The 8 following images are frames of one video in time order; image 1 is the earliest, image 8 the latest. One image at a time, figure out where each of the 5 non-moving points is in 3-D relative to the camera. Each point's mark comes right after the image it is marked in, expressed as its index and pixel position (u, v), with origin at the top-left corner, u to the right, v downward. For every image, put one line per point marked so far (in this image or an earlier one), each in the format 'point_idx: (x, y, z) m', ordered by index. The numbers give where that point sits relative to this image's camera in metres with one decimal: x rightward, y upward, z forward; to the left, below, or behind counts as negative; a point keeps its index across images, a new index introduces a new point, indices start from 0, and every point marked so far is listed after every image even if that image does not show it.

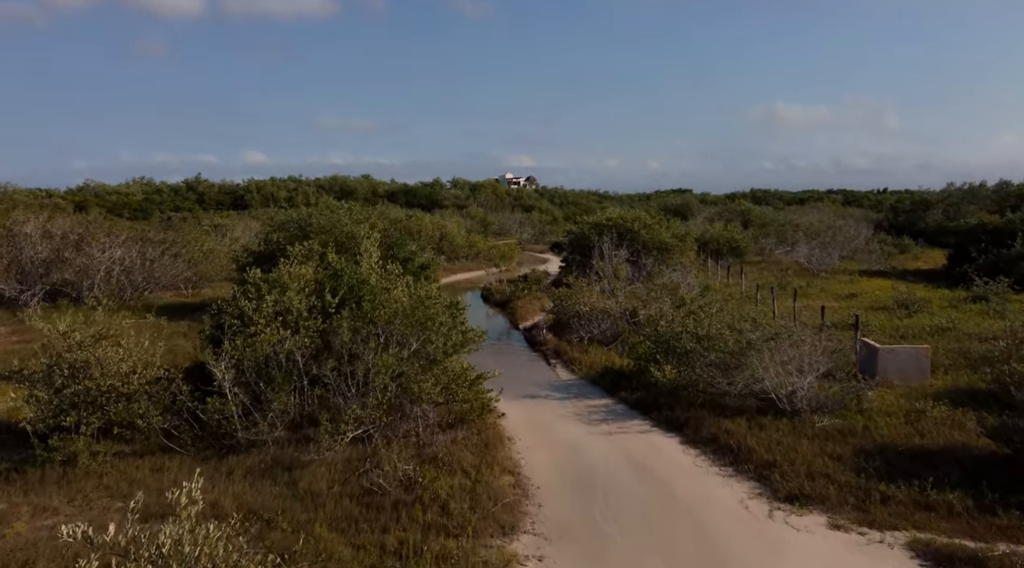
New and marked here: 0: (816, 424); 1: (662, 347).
0: (+4.9, -2.3, +14.1) m
1: (+2.9, -1.2, +17.3) m
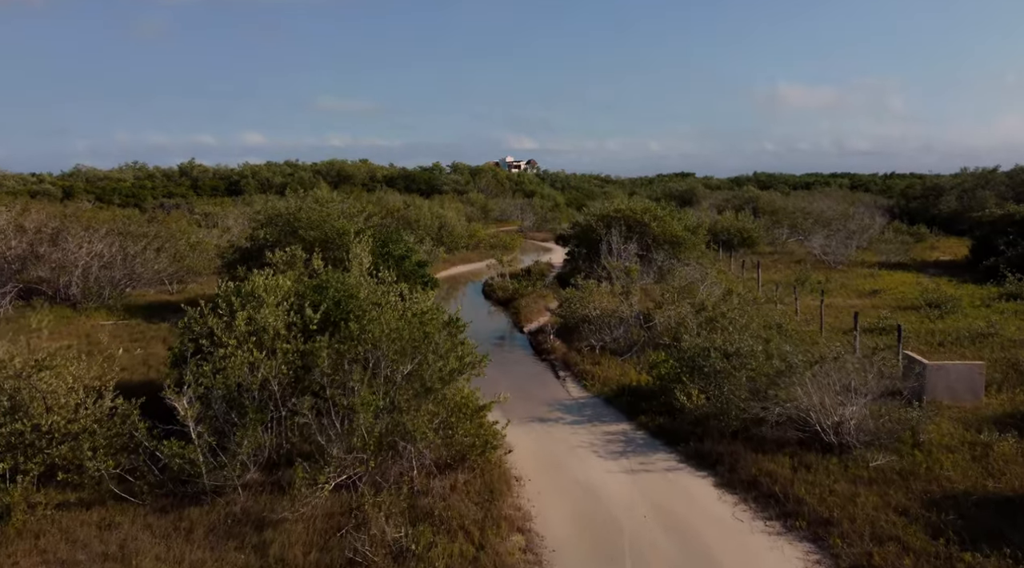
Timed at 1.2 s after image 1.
0: (+5.0, -2.5, +12.3) m
1: (+3.1, -1.4, +15.4) m
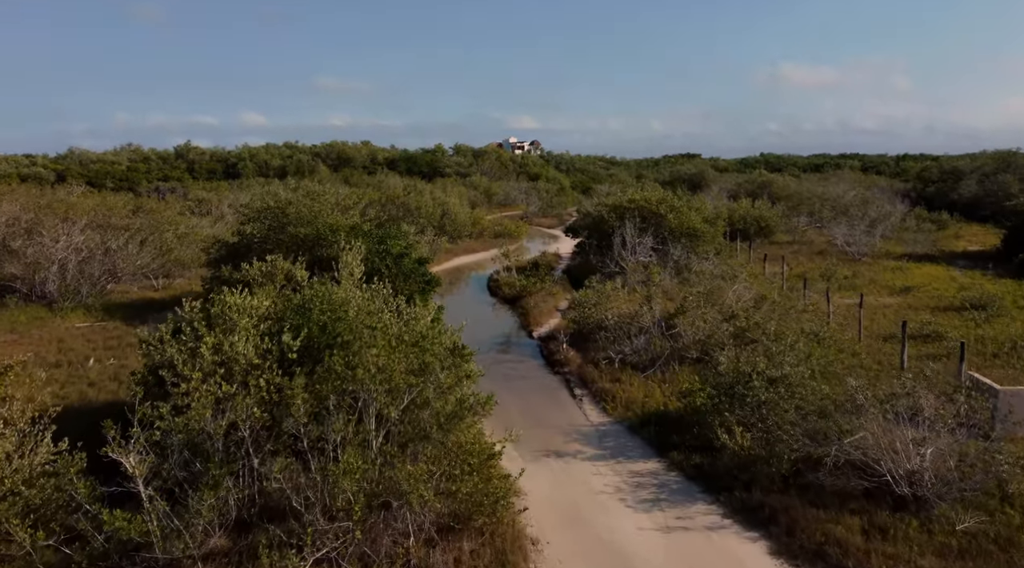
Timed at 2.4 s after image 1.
0: (+5.2, -2.8, +10.2) m
1: (+3.2, -1.7, +13.4) m
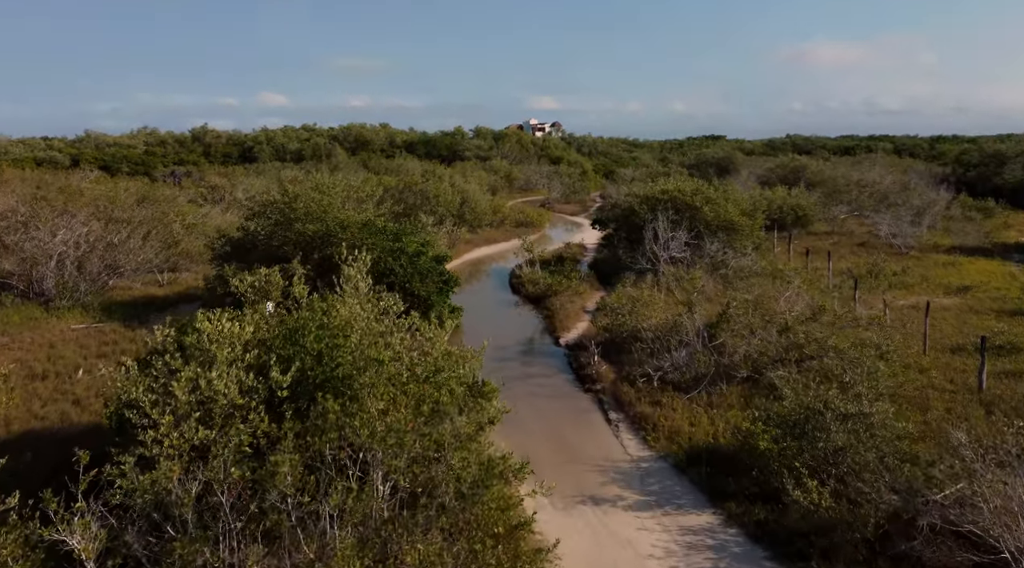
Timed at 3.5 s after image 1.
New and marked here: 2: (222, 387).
0: (+5.5, -3.2, +8.2) m
1: (+3.6, -2.0, +11.4) m
2: (-3.3, -1.2, +10.0) m
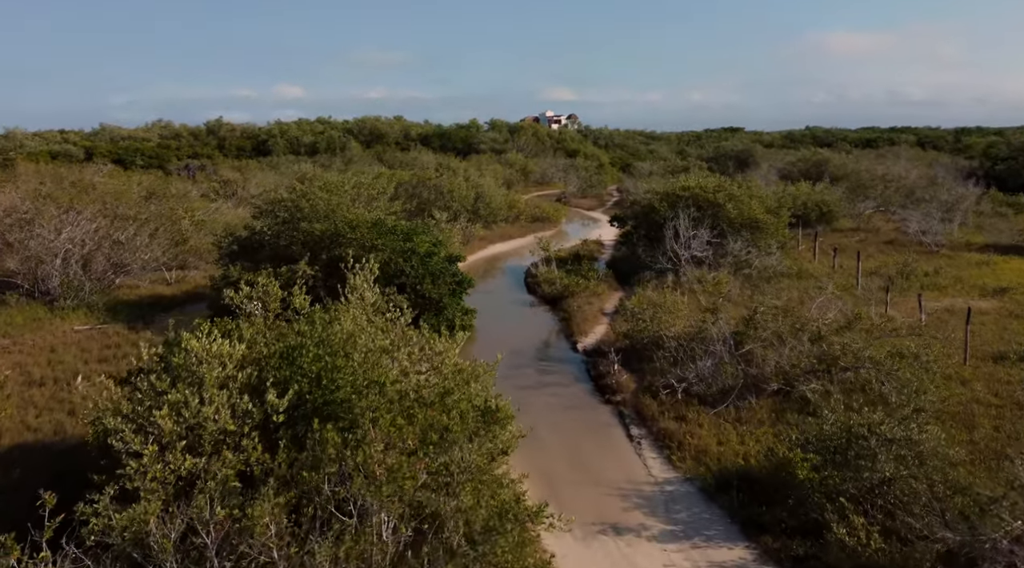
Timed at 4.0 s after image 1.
0: (+5.6, -3.4, +7.2) m
1: (+3.8, -2.1, +10.4) m
2: (-3.1, -1.3, +9.2) m
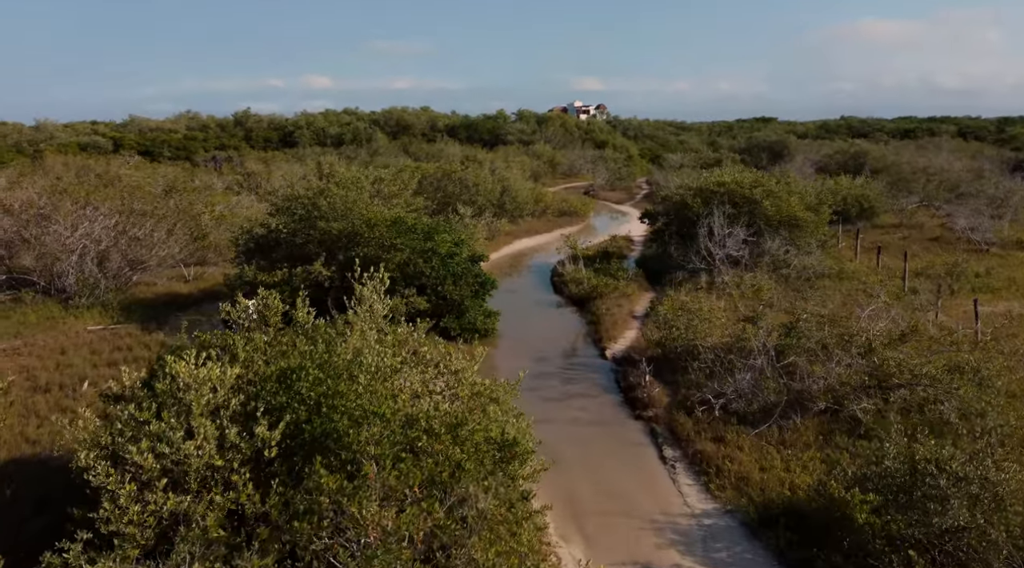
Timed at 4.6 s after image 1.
0: (+5.8, -3.6, +6.0) m
1: (+4.0, -2.3, +9.2) m
2: (-2.9, -1.5, +8.2) m
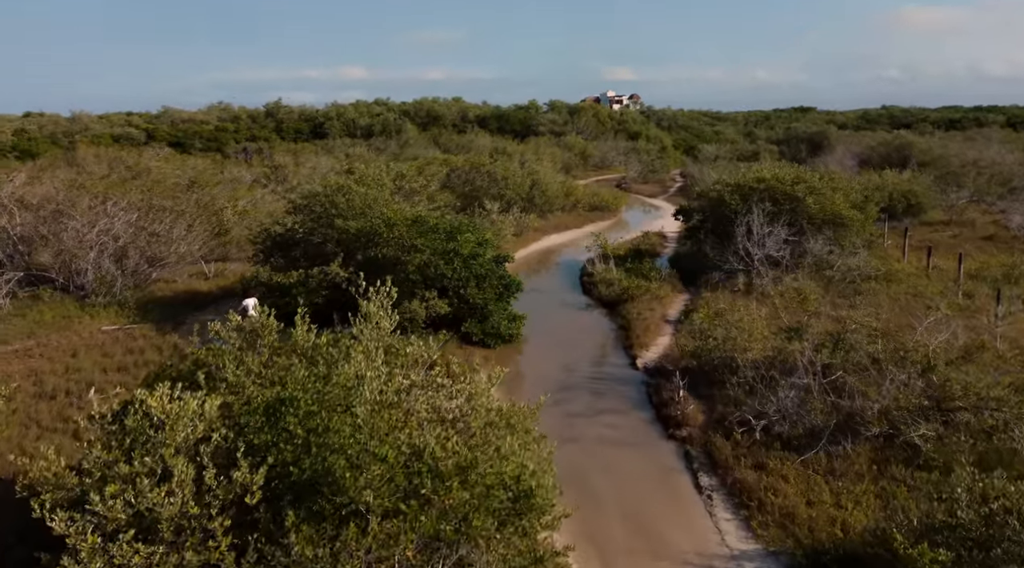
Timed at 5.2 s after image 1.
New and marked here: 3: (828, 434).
0: (+5.8, -3.9, +4.7) m
1: (+4.2, -2.6, +8.0) m
2: (-2.8, -1.7, +7.2) m
3: (+4.6, -2.2, +13.0) m
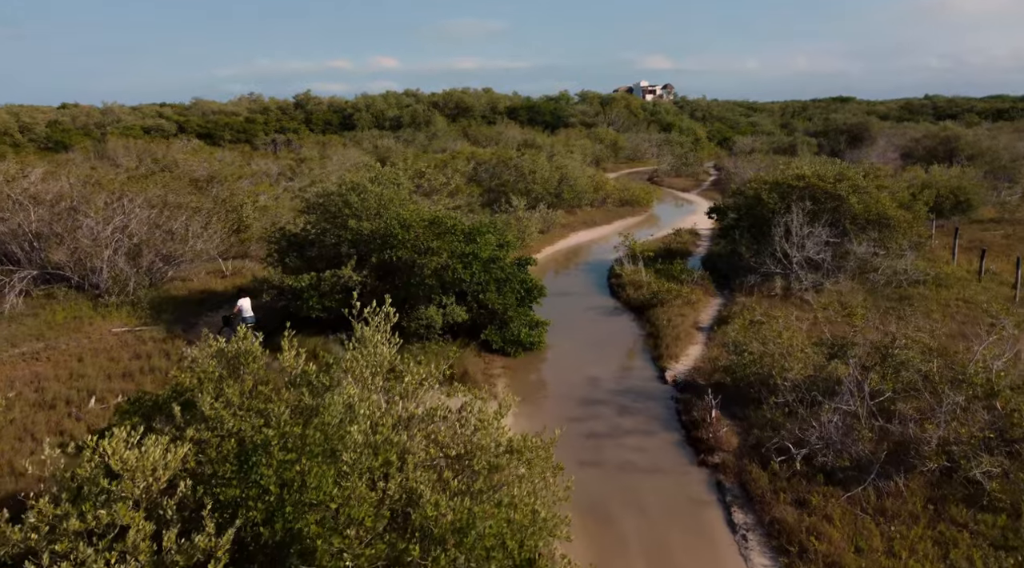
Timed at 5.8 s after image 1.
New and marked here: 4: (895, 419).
0: (+5.7, -4.2, +3.4) m
1: (+4.2, -2.8, +6.8) m
2: (-2.8, -2.0, +6.2) m
3: (+4.8, -2.4, +11.7) m
4: (+5.3, -1.9, +12.2) m
